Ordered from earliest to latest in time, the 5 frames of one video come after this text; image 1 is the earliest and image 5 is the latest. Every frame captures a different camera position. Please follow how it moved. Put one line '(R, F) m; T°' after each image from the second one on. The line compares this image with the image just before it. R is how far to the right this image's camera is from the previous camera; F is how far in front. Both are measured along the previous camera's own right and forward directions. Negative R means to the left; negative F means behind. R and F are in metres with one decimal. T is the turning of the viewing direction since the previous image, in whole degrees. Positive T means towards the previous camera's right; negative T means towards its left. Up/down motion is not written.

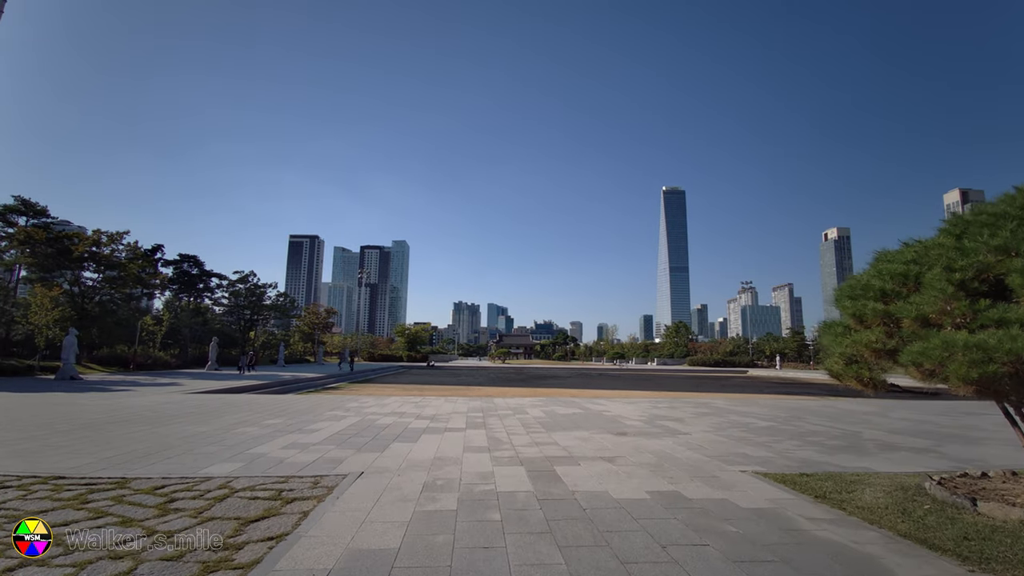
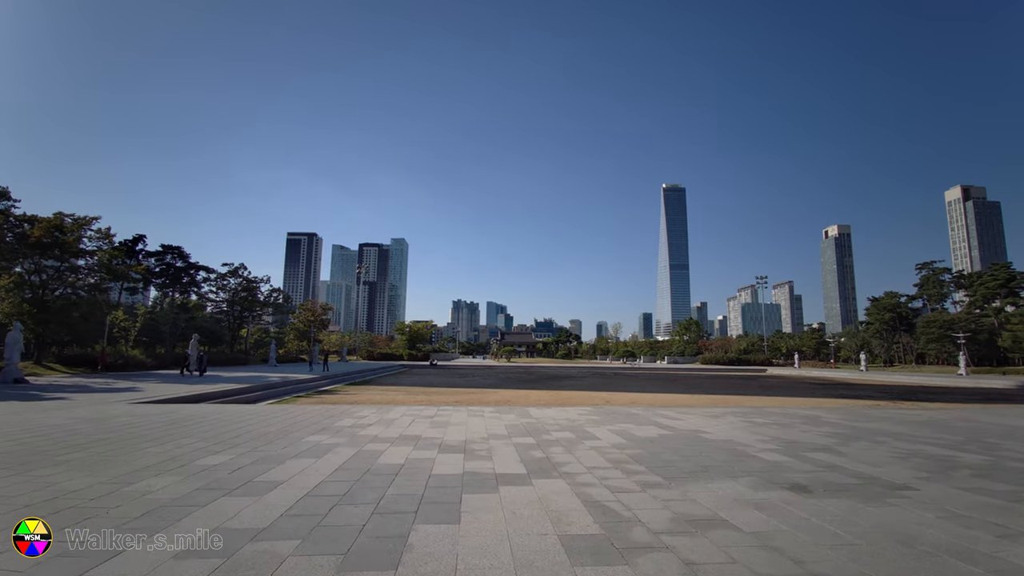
(-1.0, +3.1) m; 0°
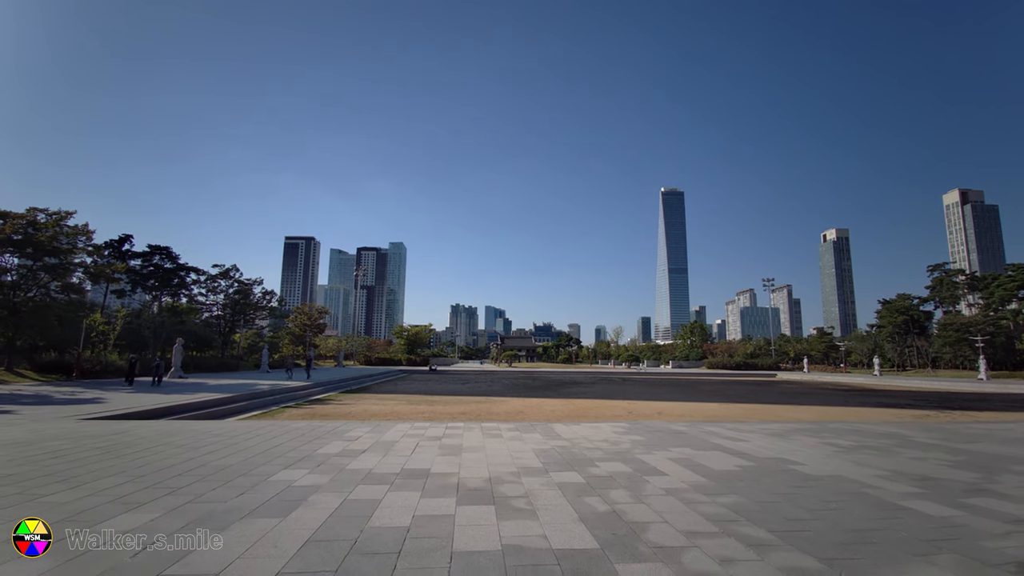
(-0.5, +1.7) m; 0°
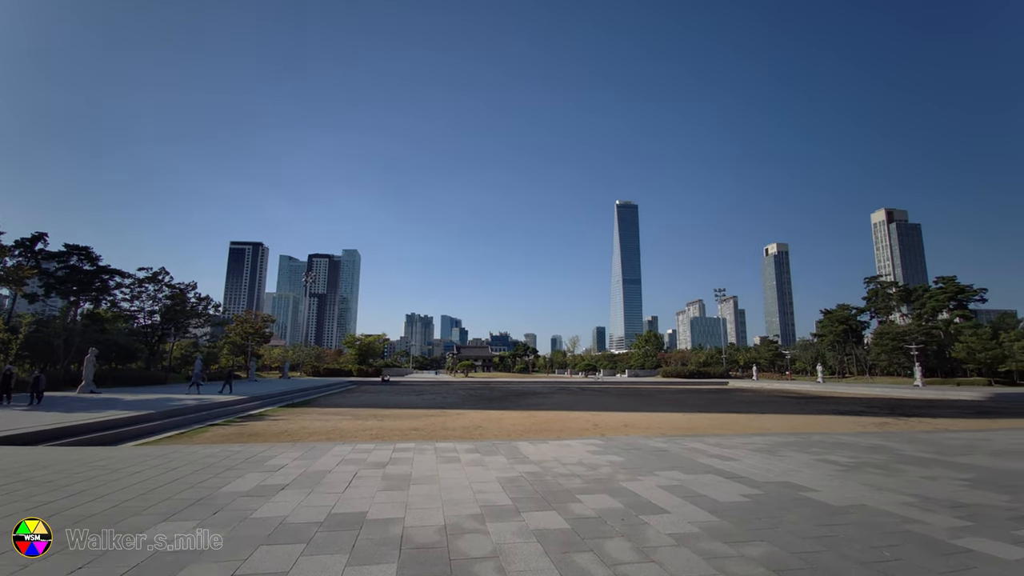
(-0.1, +1.1) m; +5°
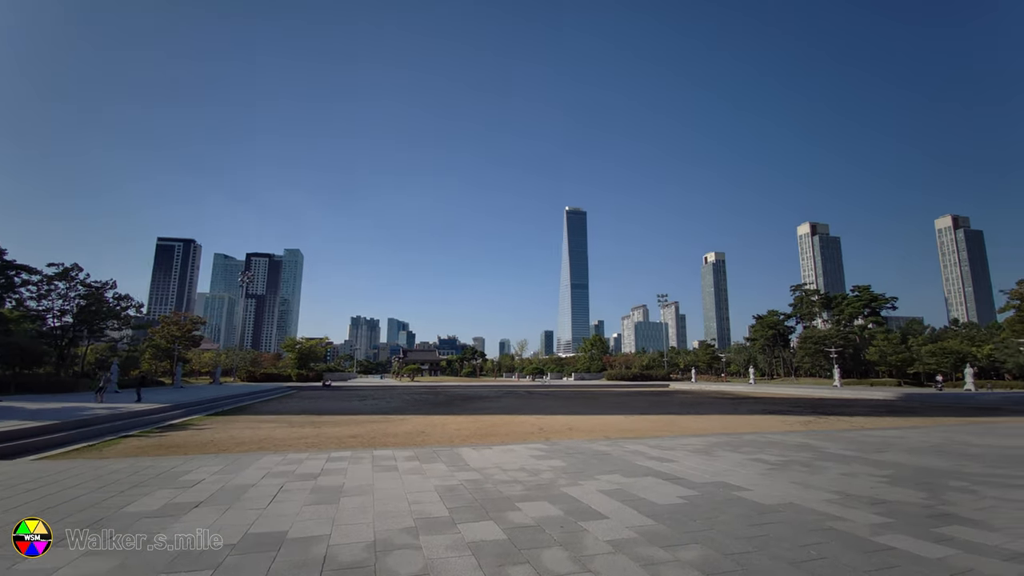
(+0.1, +0.1) m; +6°
